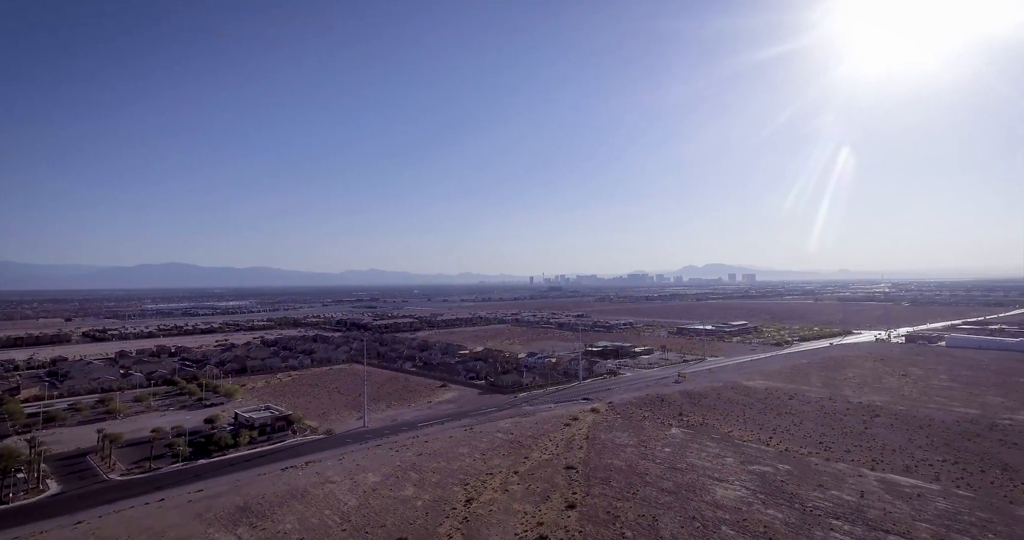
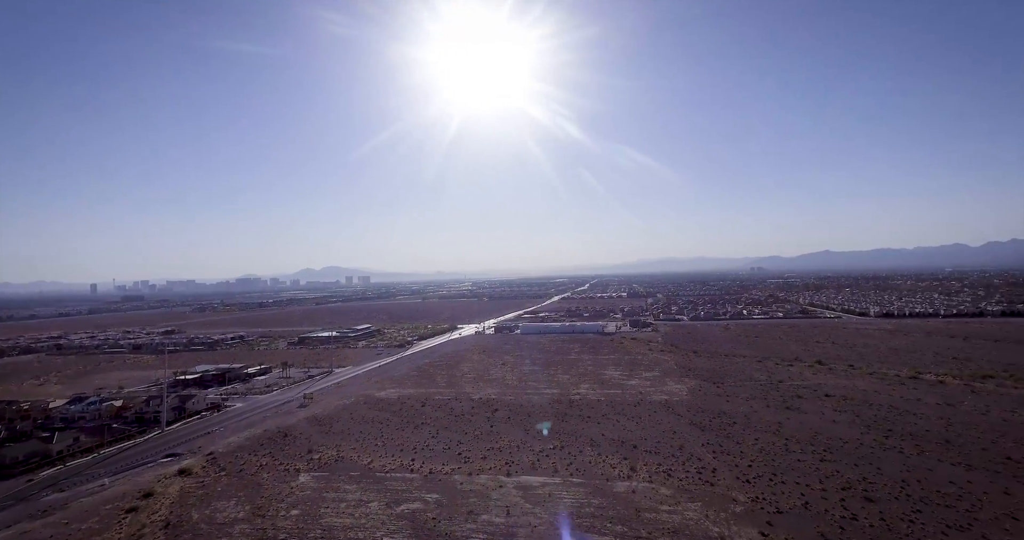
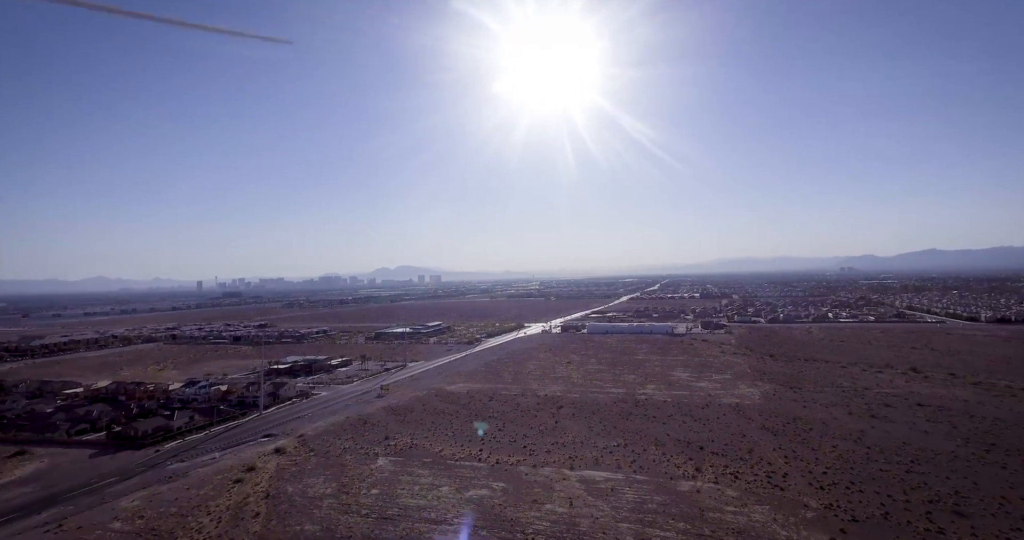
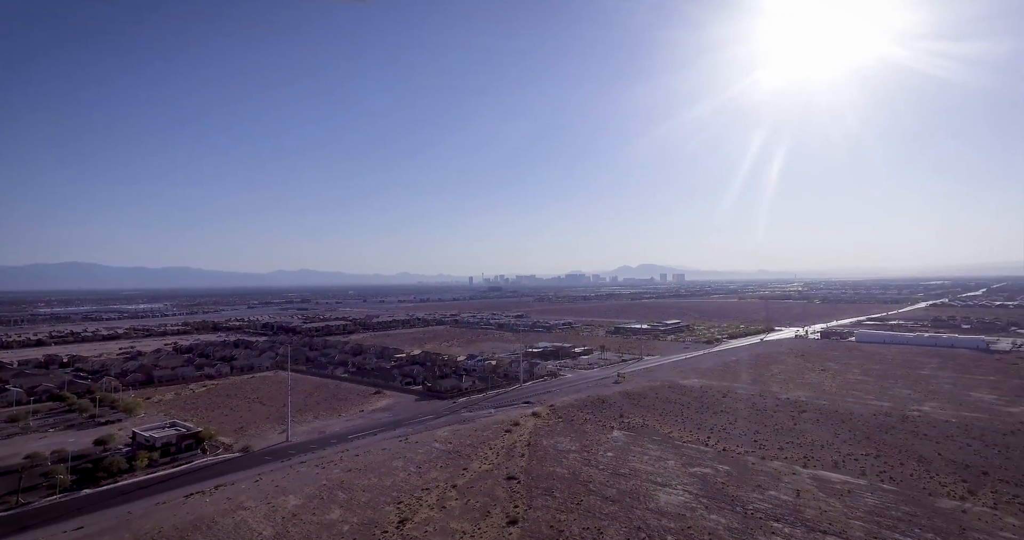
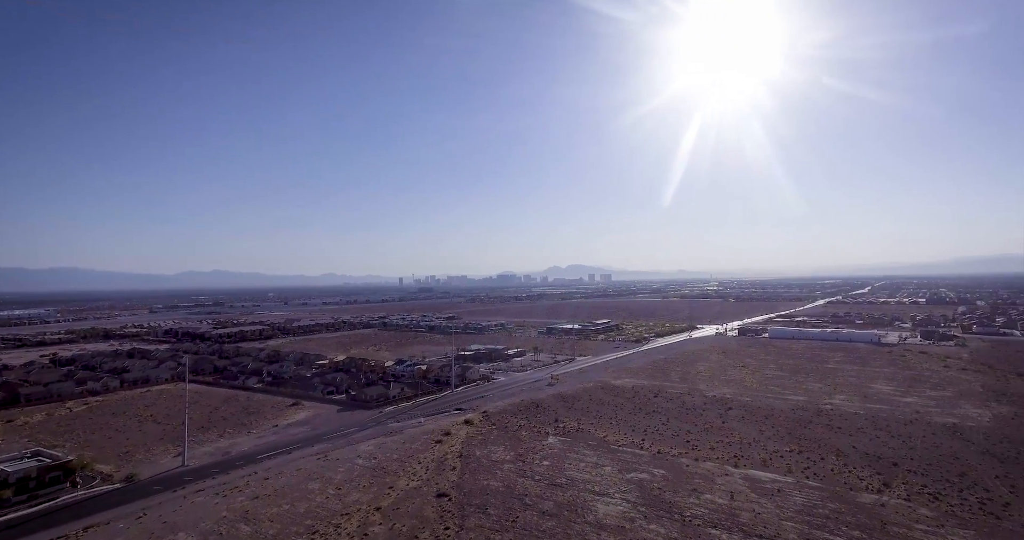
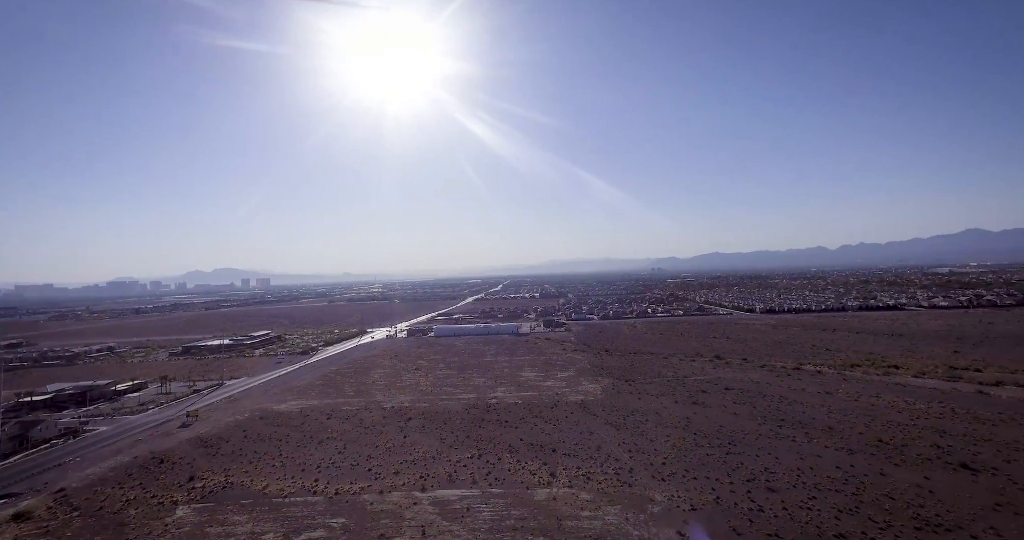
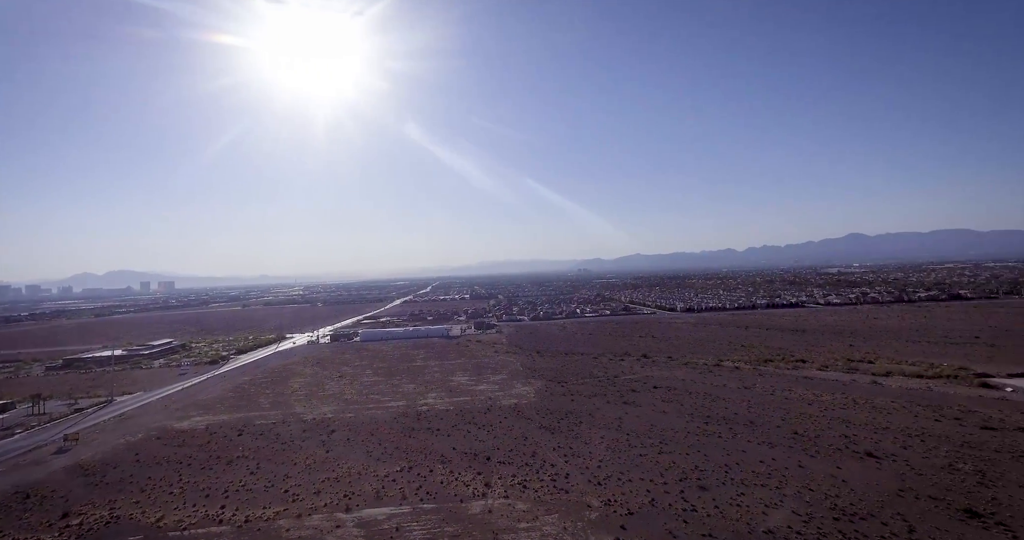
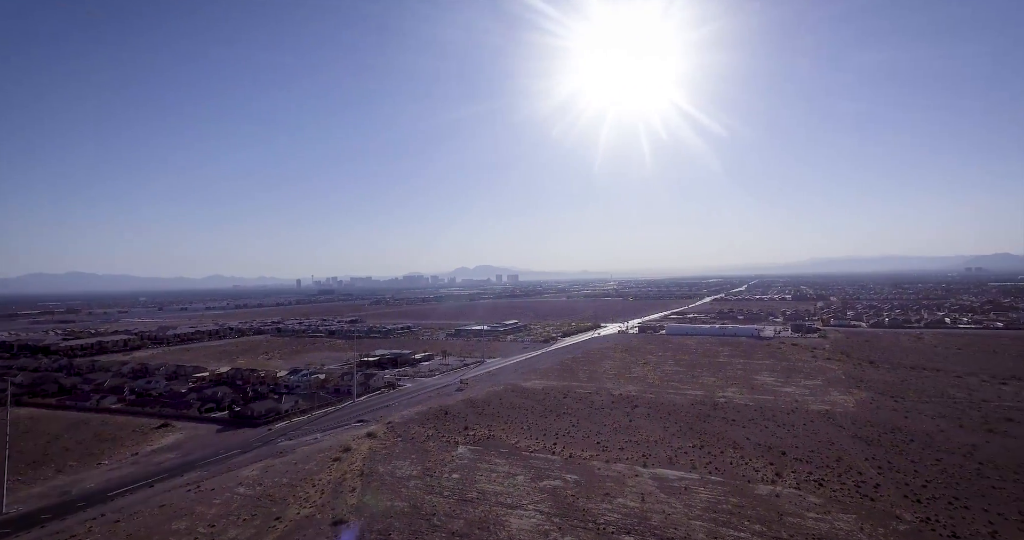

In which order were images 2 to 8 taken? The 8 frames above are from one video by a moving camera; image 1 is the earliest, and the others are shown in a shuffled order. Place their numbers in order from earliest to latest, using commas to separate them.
4, 5, 8, 3, 2, 6, 7
